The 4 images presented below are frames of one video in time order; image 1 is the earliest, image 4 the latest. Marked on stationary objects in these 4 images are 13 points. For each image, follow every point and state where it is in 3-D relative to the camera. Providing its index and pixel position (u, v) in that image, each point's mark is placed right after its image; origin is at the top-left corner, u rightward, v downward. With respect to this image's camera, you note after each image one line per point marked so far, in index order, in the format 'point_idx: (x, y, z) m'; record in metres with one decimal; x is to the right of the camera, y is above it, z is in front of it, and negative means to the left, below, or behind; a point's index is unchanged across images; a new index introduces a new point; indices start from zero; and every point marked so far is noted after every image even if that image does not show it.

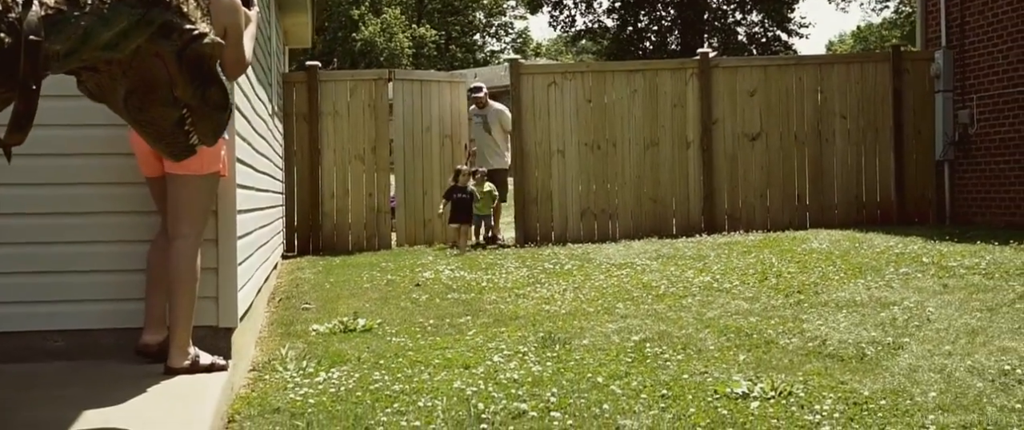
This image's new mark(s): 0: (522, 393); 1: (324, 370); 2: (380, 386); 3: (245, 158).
0: (0.0, -0.7, +3.7) m
1: (-0.8, -0.7, +4.2) m
2: (-0.5, -0.7, +3.9) m
3: (-1.5, +0.3, +5.6) m
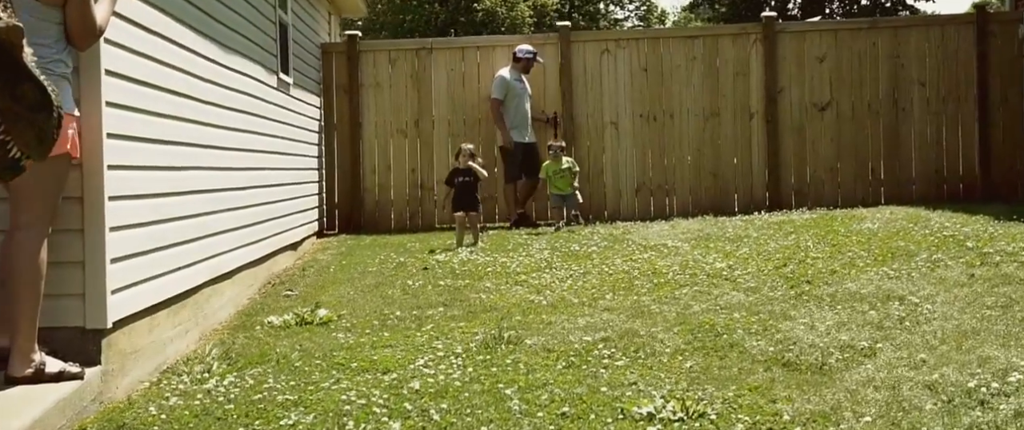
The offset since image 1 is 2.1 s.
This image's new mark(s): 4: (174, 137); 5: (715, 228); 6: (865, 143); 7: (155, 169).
0: (-0.3, -0.6, +3.3) m
1: (-1.1, -0.6, +3.9) m
2: (-0.9, -0.6, +3.5) m
3: (-1.7, +0.4, +5.3) m
4: (-1.6, +0.4, +5.0) m
5: (+2.0, -0.1, +9.8) m
6: (+3.7, +0.8, +10.8) m
7: (-1.6, +0.2, +4.6) m
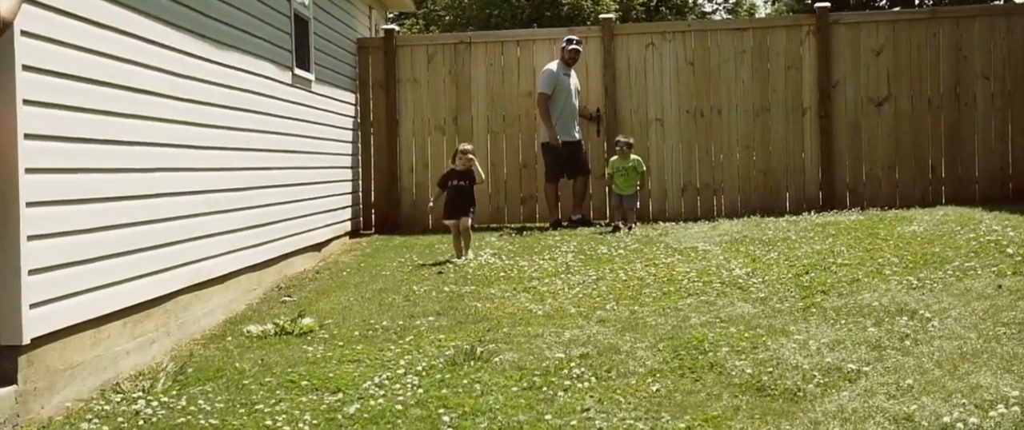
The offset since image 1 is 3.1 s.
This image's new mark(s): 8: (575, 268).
0: (-0.5, -0.7, +3.1) m
1: (-1.3, -0.7, +3.7) m
2: (-1.0, -0.7, +3.3) m
3: (-1.7, +0.4, +5.1) m
4: (-1.7, +0.4, +4.8) m
5: (+2.2, -0.1, +9.4) m
6: (+4.0, +0.8, +10.2) m
7: (-1.7, +0.2, +4.4) m
8: (+0.5, -0.4, +7.5) m
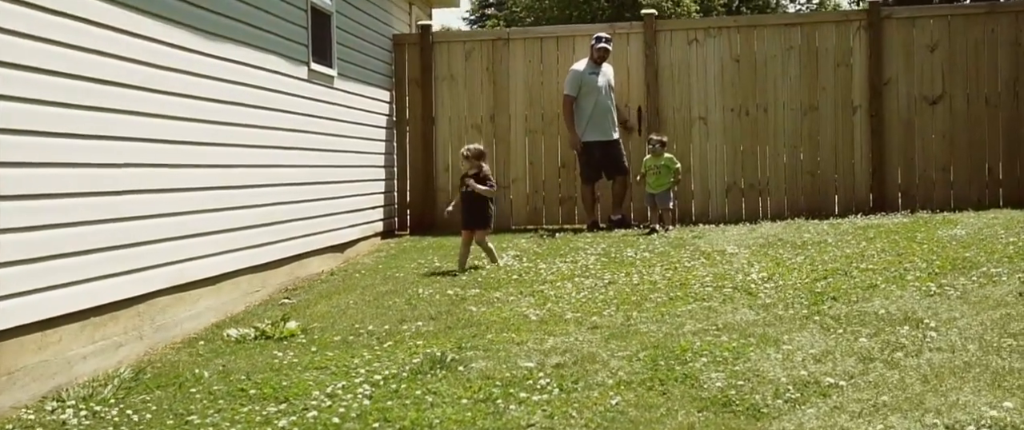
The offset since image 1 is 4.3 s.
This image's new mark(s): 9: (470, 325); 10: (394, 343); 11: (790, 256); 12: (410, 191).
0: (-0.7, -0.7, +2.9) m
1: (-1.4, -0.7, +3.6) m
2: (-1.2, -0.7, +3.2) m
3: (-1.8, +0.4, +5.0) m
4: (-1.8, +0.4, +4.7) m
5: (+2.5, -0.2, +9.0) m
6: (+4.3, +0.8, +9.7) m
7: (-1.8, +0.2, +4.3) m
8: (+0.6, -0.4, +7.2) m
9: (-0.2, -0.6, +5.1) m
10: (-0.5, -0.6, +4.7) m
11: (+2.0, -0.3, +7.2) m
12: (-1.2, +0.2, +10.6) m
